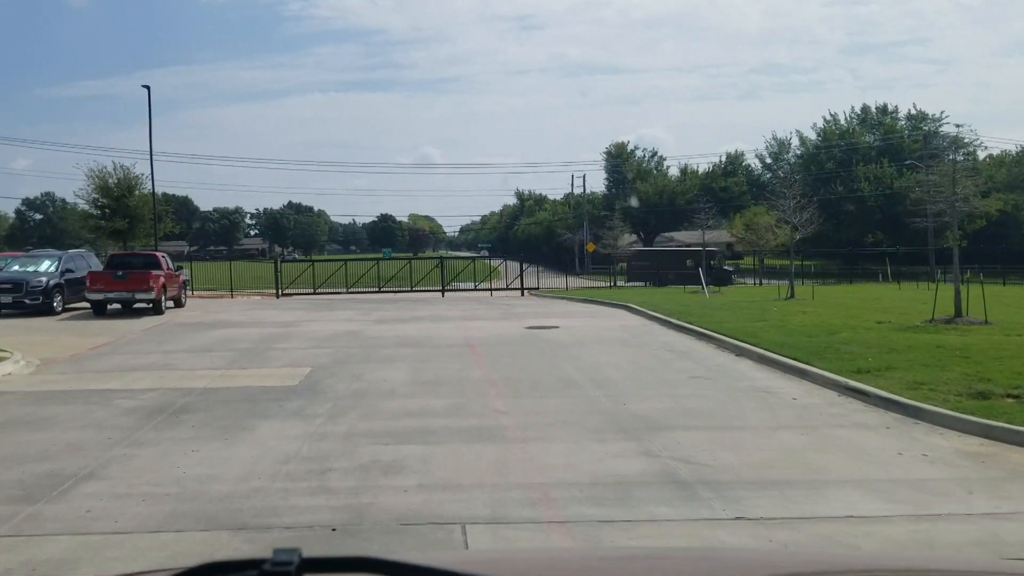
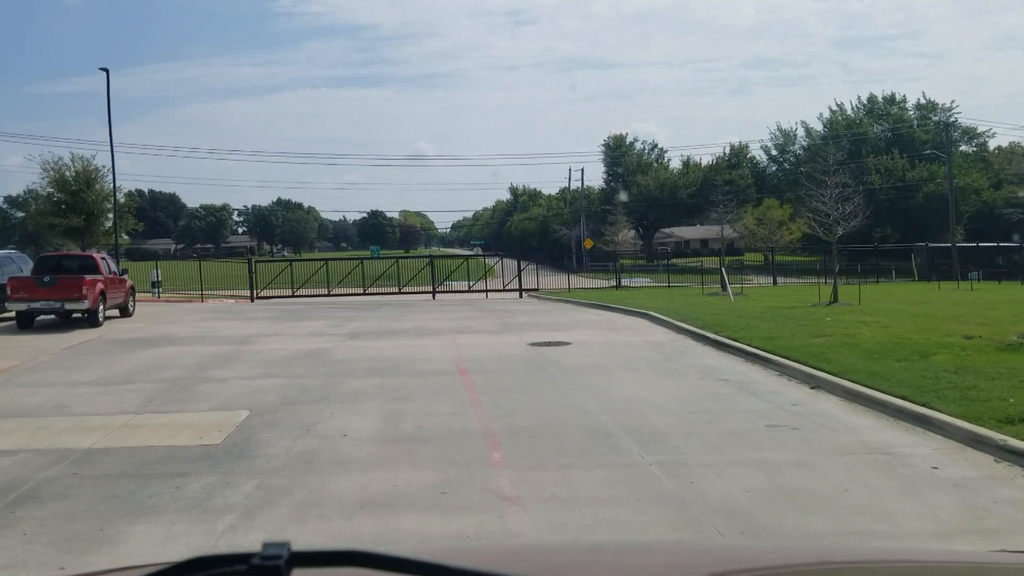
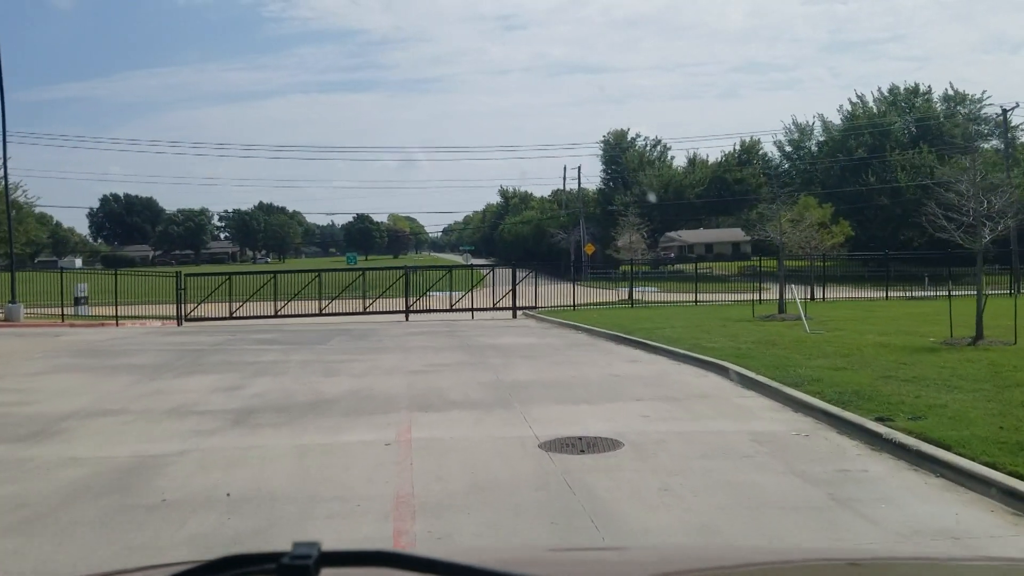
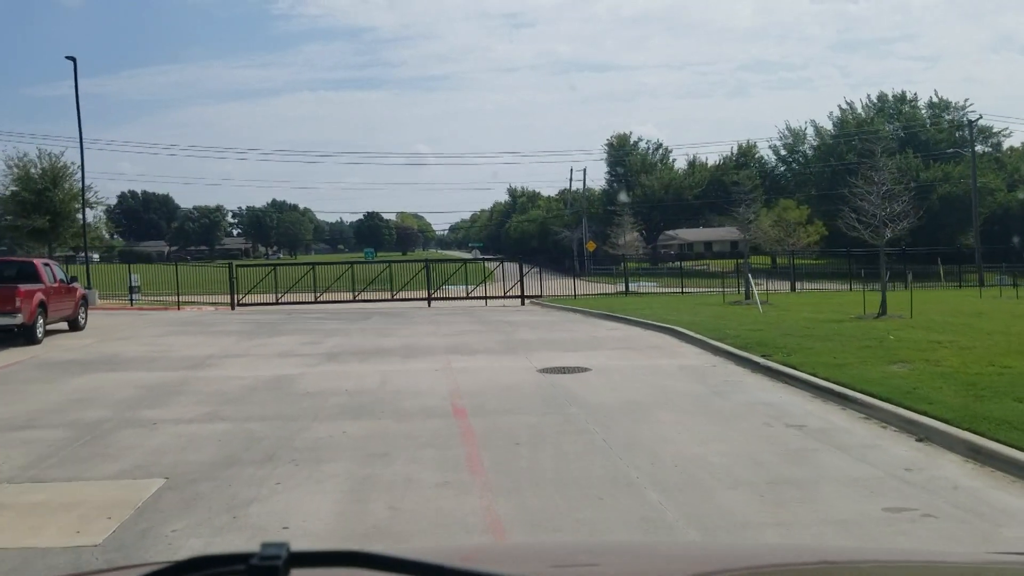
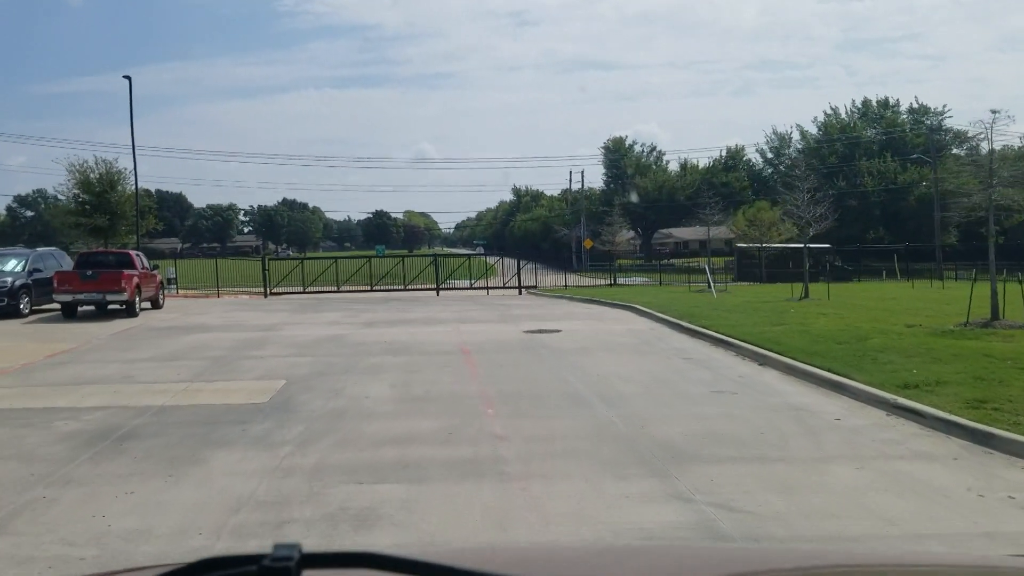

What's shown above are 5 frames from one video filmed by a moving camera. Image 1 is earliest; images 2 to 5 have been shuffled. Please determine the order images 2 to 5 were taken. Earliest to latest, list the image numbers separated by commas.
5, 2, 4, 3
